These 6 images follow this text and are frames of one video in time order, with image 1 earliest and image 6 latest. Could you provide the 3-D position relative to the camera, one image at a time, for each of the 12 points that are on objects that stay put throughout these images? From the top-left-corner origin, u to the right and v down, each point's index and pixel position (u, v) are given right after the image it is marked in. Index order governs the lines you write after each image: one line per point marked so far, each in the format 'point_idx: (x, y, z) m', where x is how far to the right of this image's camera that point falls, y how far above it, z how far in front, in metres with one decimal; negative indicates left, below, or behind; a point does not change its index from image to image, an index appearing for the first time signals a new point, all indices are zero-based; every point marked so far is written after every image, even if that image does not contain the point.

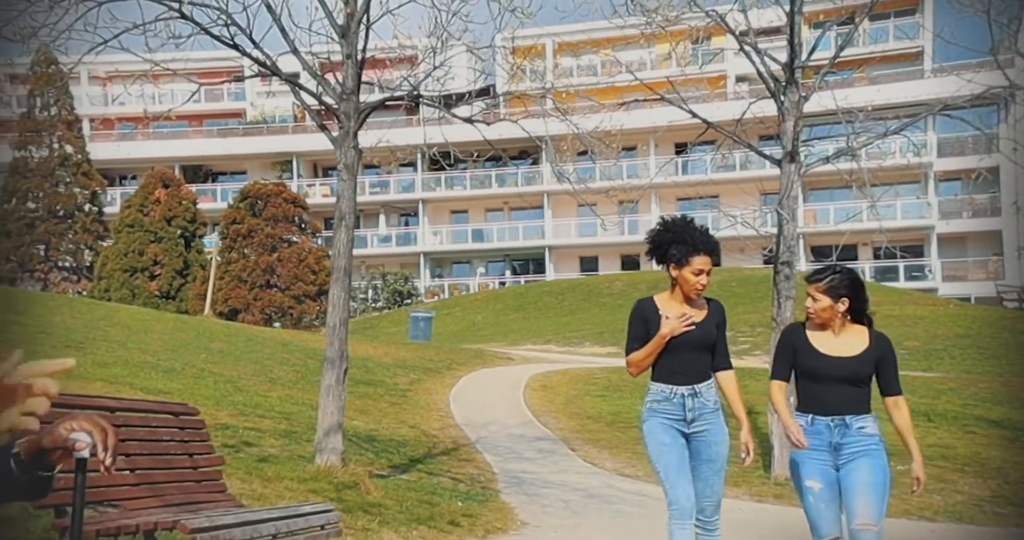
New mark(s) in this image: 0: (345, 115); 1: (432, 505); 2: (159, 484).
0: (-1.5, +1.4, +6.8) m
1: (-0.7, -2.1, +7.1) m
2: (-2.8, -1.7, +5.8) m
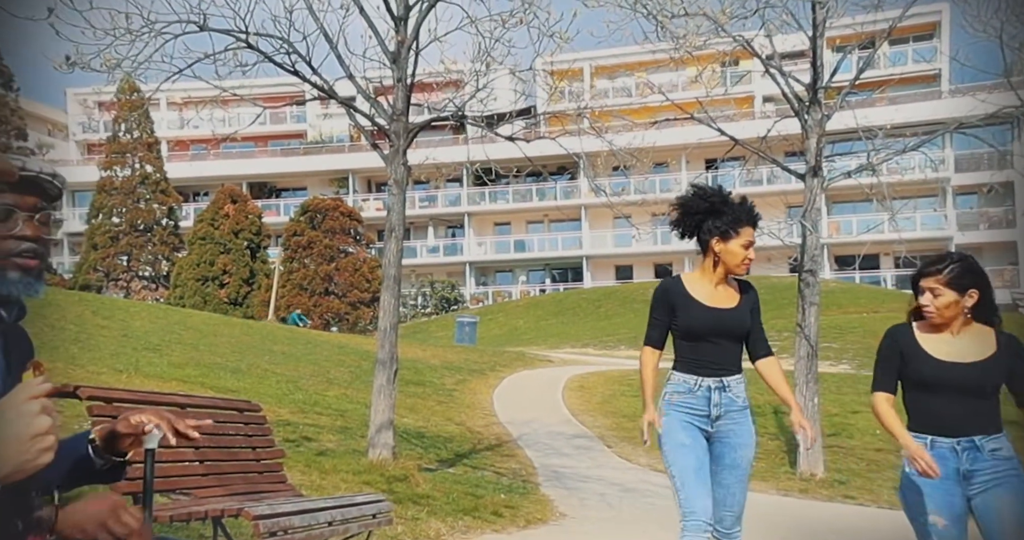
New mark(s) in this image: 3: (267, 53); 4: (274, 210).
0: (-1.1, +1.3, +7.4) m
1: (-0.3, -2.2, +7.6) m
2: (-2.5, -1.7, +6.4) m
3: (-2.3, +2.0, +7.1) m
4: (-2.8, +0.7, +9.5) m
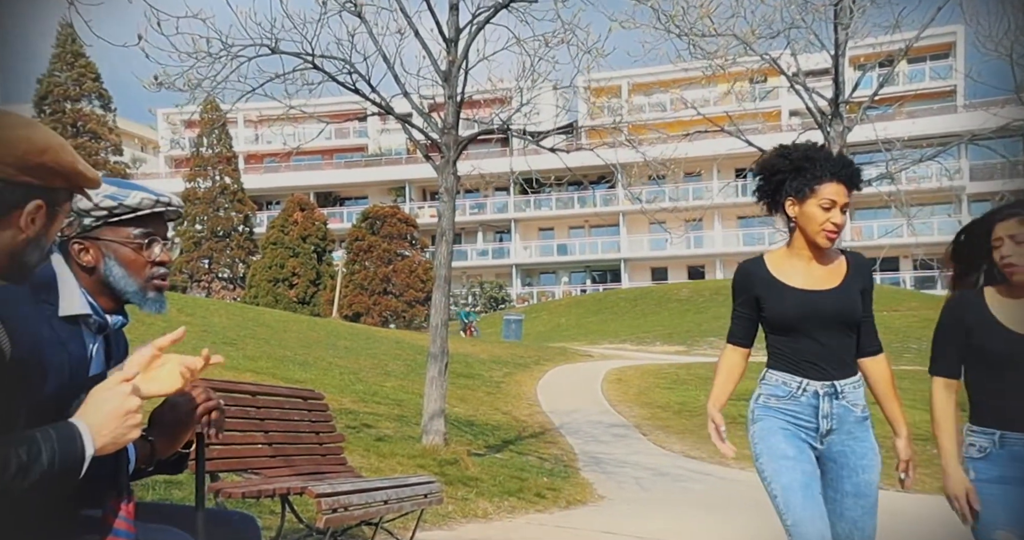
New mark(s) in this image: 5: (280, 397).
0: (-0.7, +1.3, +8.0) m
1: (+0.1, -2.2, +8.3) m
2: (-2.1, -1.8, +7.2) m
3: (-1.8, +2.0, +7.9) m
4: (-2.3, +0.7, +10.2) m
5: (-2.2, -1.2, +7.4) m
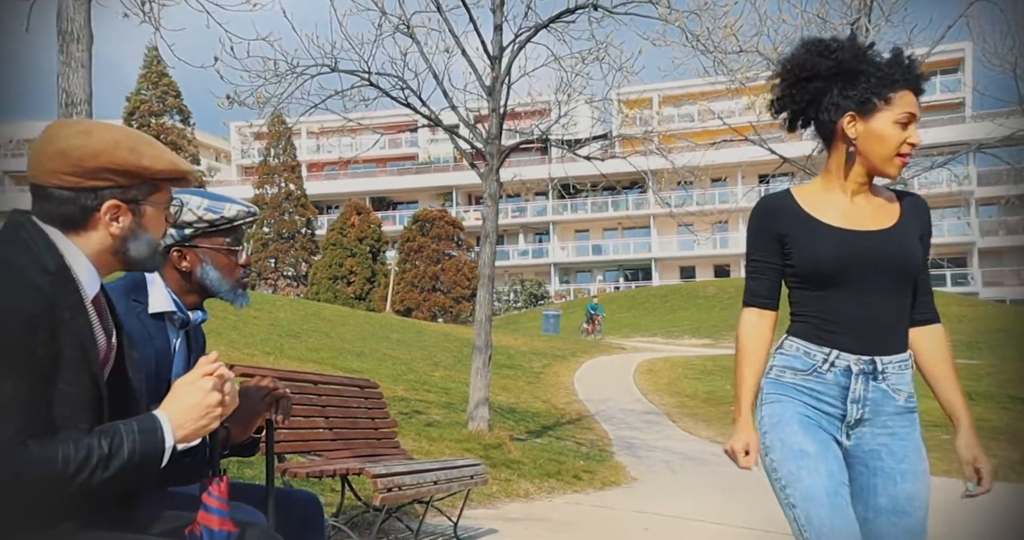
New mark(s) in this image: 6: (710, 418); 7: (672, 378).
0: (-0.2, +1.3, +8.7) m
1: (+0.6, -2.2, +8.9) m
2: (-1.7, -1.7, +7.9) m
3: (-1.4, +2.0, +8.6) m
4: (-1.8, +0.7, +10.9) m
5: (-1.8, -1.2, +8.1) m
6: (+3.1, -2.3, +12.0) m
7: (+3.2, -2.1, +15.0) m
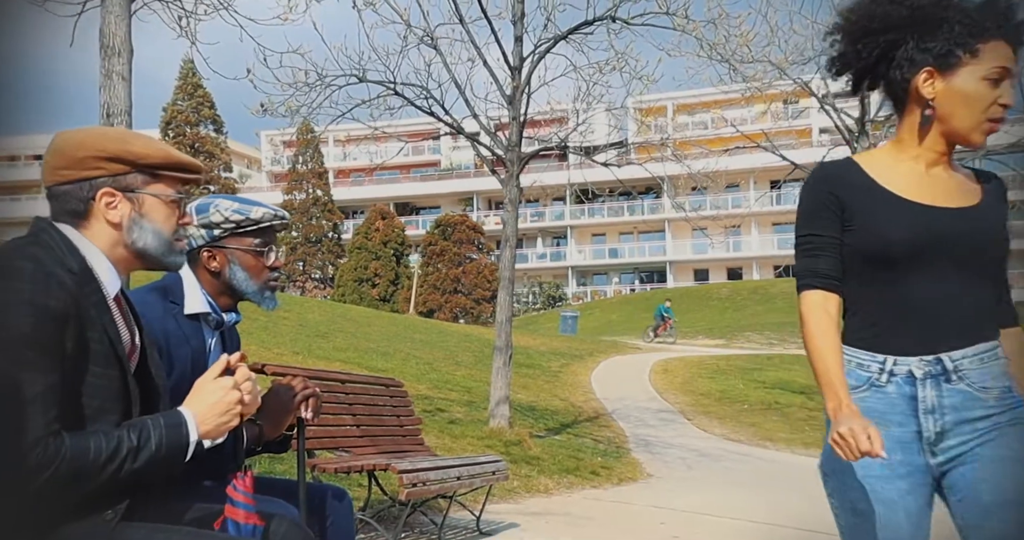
0: (0.0, +1.3, +9.0) m
1: (+0.8, -2.2, +9.2) m
2: (-1.4, -1.8, +8.2) m
3: (-1.2, +2.0, +8.9) m
4: (-1.6, +0.7, +11.3) m
5: (-1.6, -1.3, +8.5) m
6: (+3.4, -2.3, +12.3) m
7: (+3.5, -2.1, +15.3) m
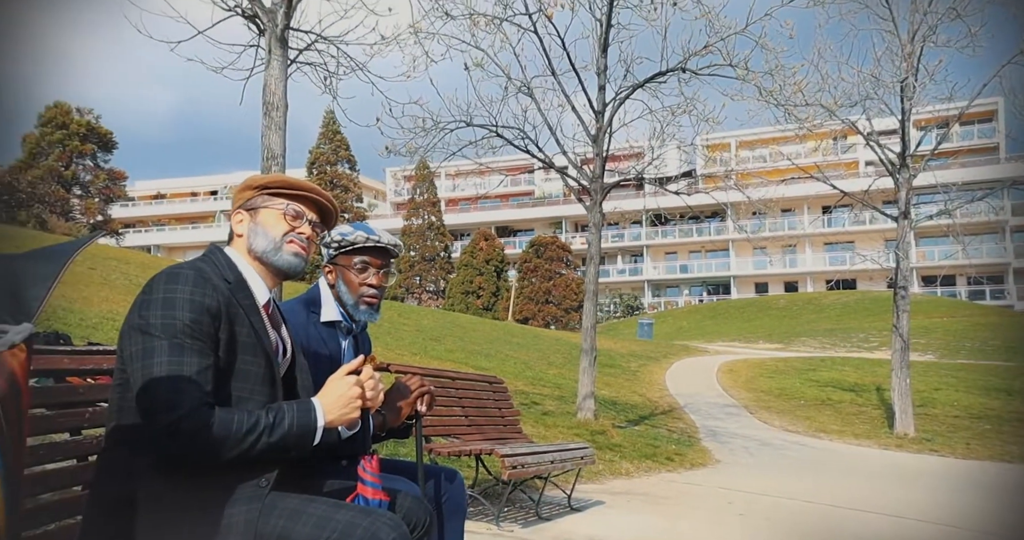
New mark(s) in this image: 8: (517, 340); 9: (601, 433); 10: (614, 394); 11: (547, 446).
0: (+1.1, +1.1, +10.5) m
1: (+2.0, -2.4, +10.7) m
2: (-0.4, -1.9, +9.8) m
3: (-0.1, +1.8, +10.5) m
4: (-0.3, +0.5, +12.9) m
5: (-0.5, -1.4, +10.1) m
6: (+4.7, -2.5, +13.5) m
7: (+5.0, -2.3, +16.5) m
8: (-0.1, -1.5, +16.5) m
9: (+1.2, -2.3, +10.7) m
10: (+1.5, -2.1, +13.0) m
11: (+0.5, -2.2, +9.7) m
